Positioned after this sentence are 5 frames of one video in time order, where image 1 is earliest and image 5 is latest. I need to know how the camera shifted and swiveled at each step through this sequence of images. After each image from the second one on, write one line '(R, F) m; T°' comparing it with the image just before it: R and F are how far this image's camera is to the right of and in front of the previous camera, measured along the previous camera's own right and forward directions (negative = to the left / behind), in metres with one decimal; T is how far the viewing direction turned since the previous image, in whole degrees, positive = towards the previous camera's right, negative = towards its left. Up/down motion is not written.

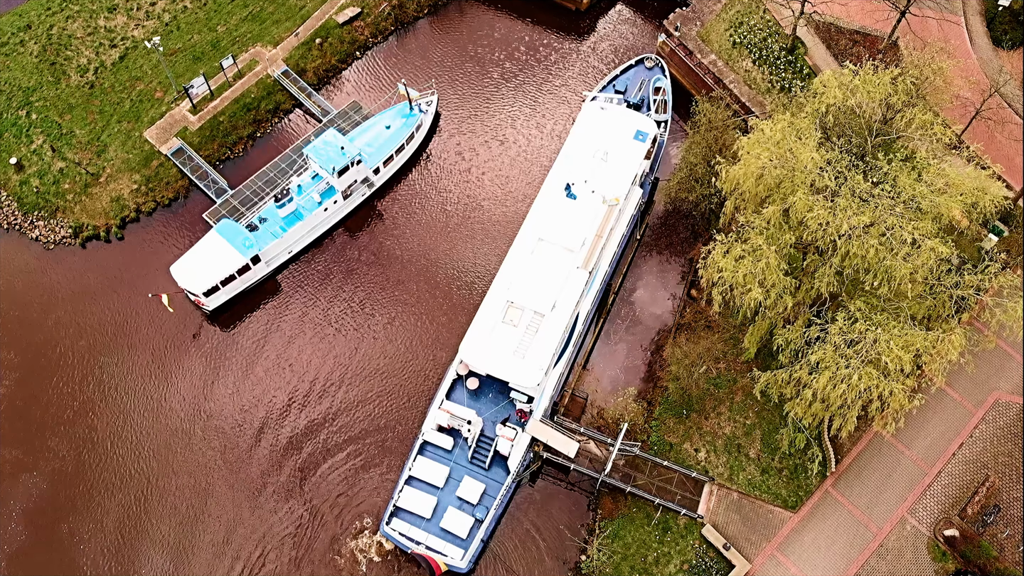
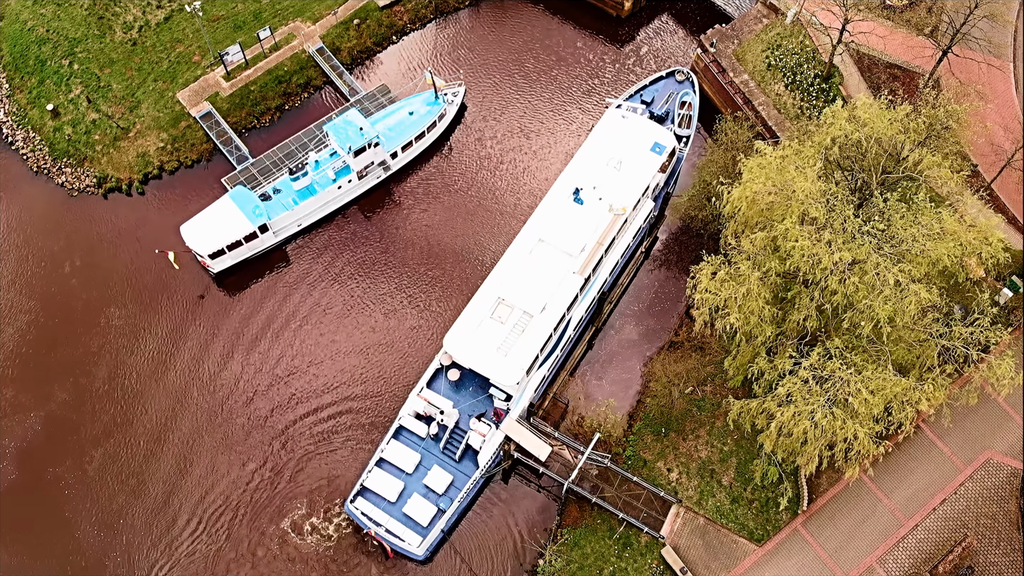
(+2.6, +0.1) m; -3°
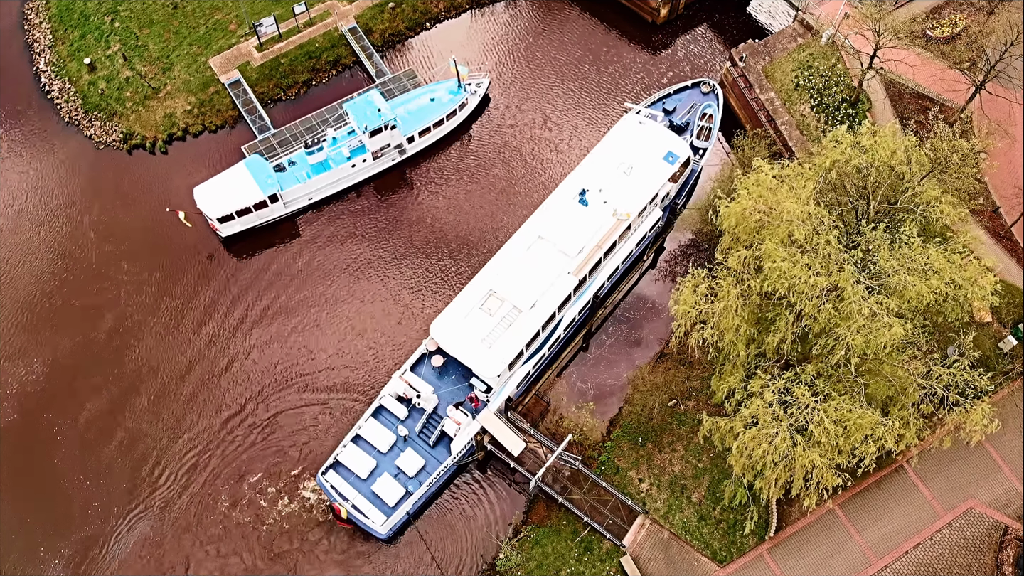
(+2.4, 0.0) m; -3°
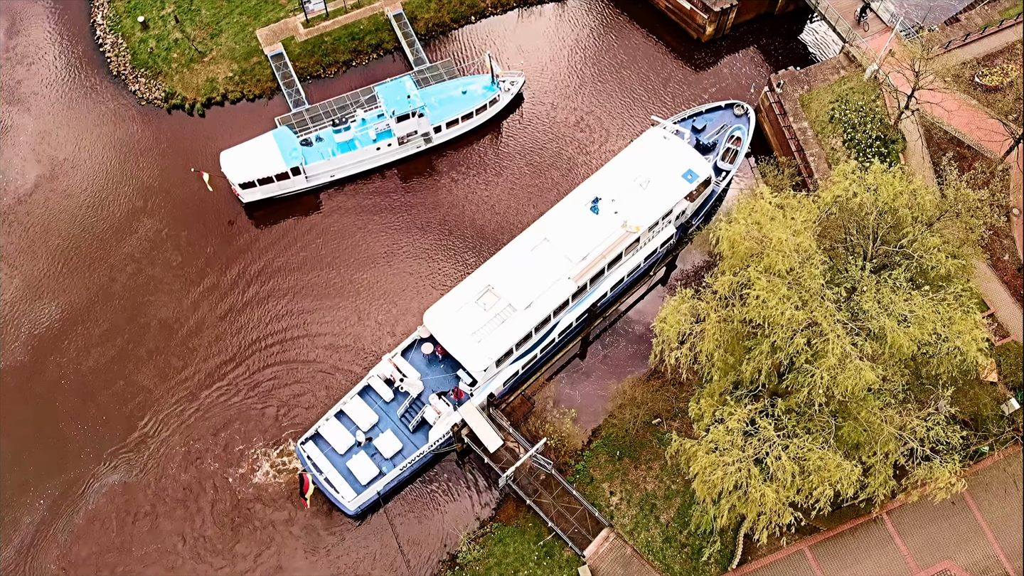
(+2.5, -0.1) m; -4°
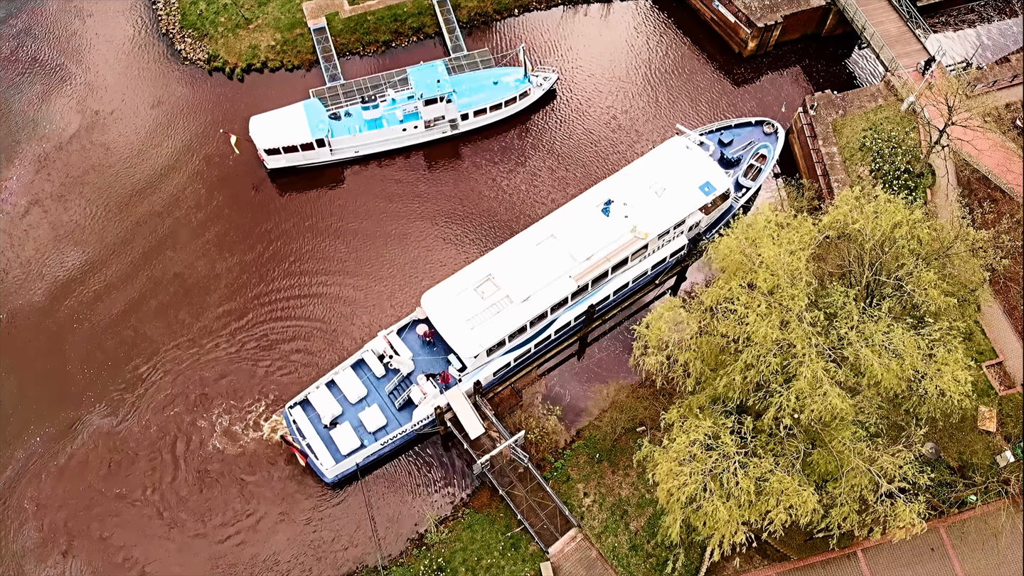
(+2.3, -0.1) m; -3°
